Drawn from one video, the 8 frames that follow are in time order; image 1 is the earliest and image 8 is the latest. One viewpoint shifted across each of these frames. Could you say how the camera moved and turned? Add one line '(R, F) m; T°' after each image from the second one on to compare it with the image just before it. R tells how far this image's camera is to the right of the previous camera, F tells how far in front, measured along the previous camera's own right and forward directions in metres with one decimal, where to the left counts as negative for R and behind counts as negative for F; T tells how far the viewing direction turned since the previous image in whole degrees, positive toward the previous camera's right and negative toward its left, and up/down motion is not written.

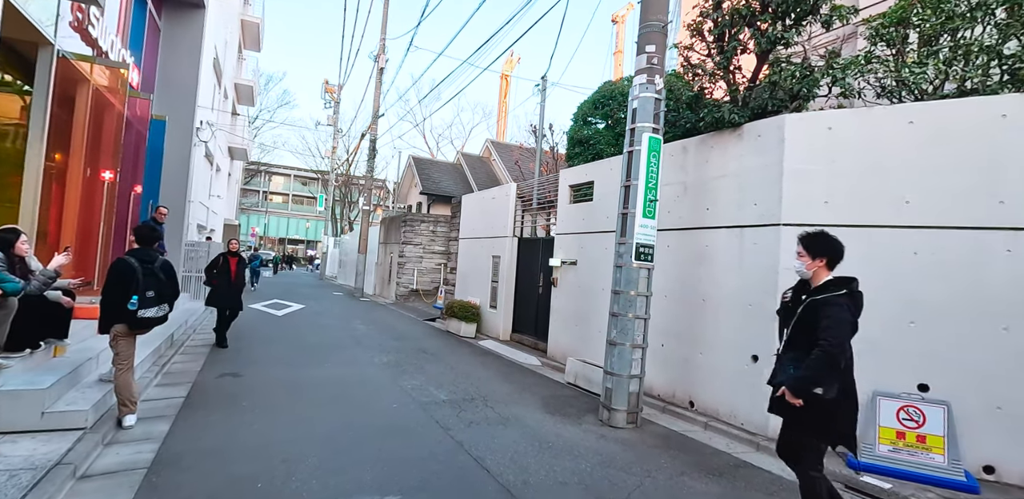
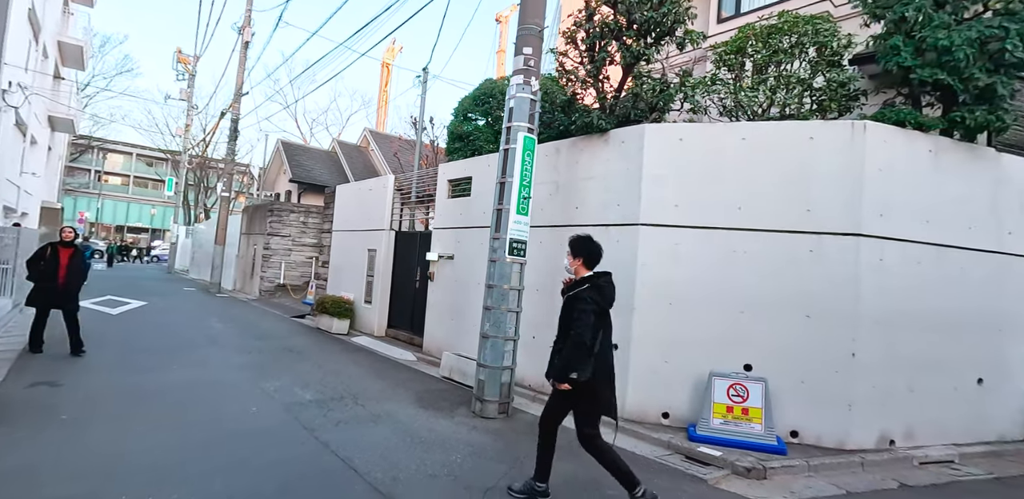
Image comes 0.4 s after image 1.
(0.0, -0.1) m; +13°
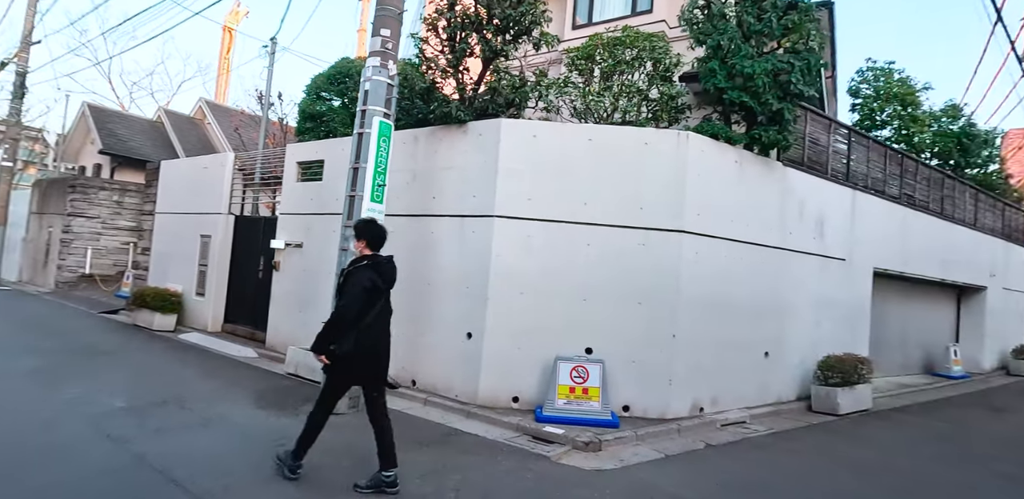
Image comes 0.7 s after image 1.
(0.0, 0.0) m; +15°
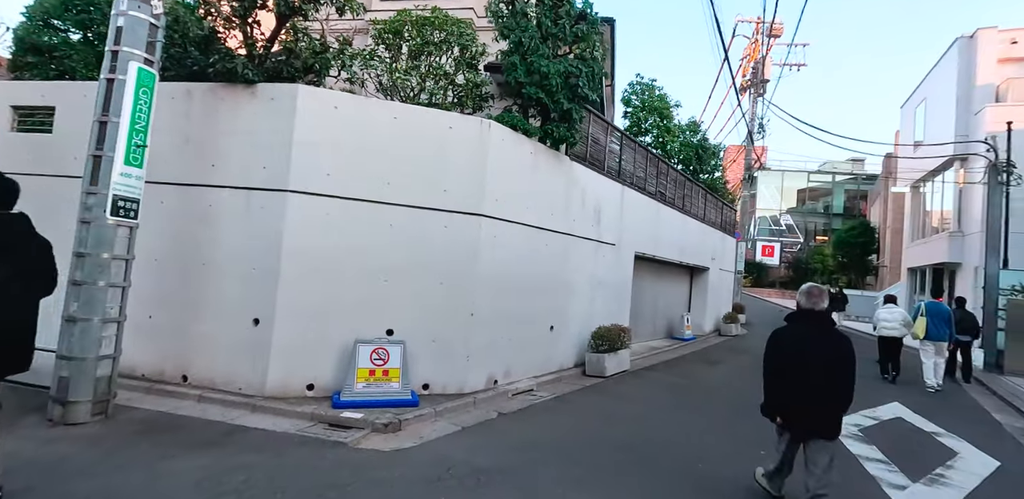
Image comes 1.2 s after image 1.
(-0.1, 0.0) m; +22°
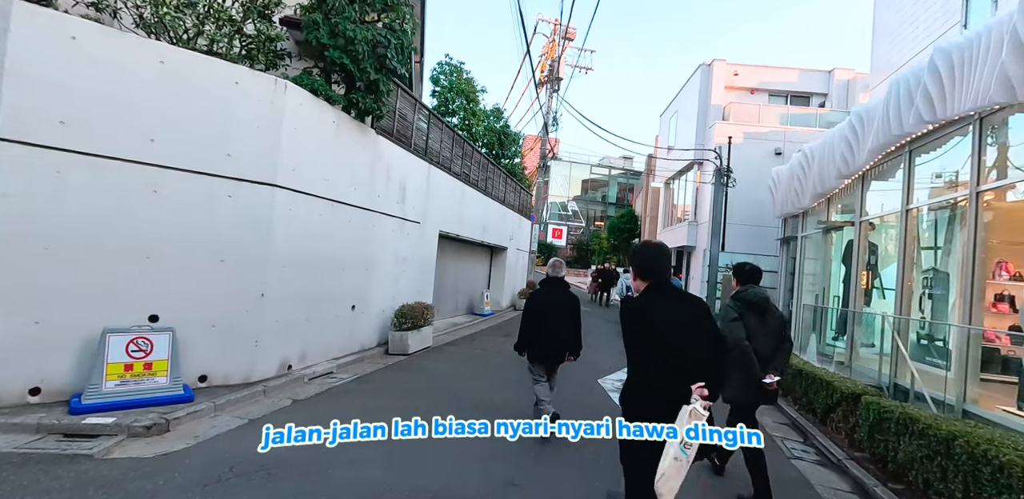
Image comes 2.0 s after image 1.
(-0.1, +0.1) m; +21°
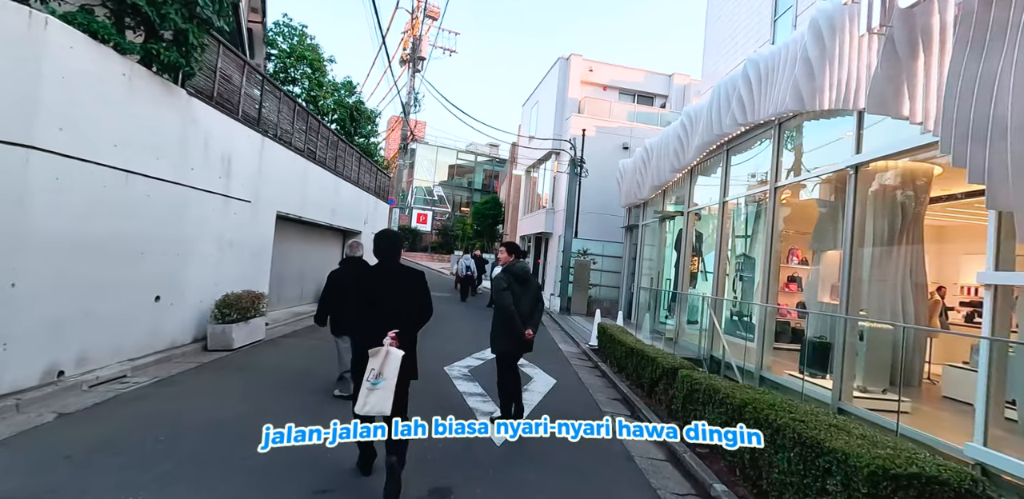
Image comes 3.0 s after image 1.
(+0.2, +0.1) m; +14°
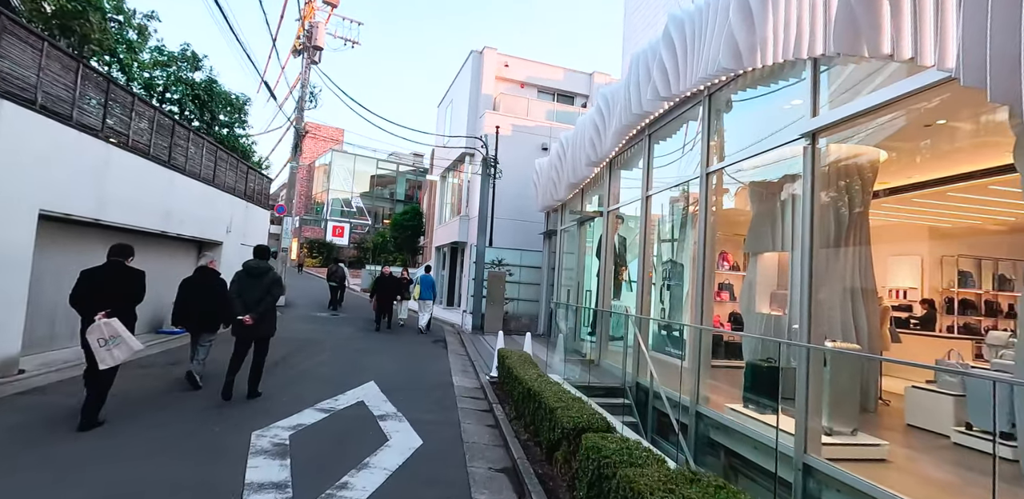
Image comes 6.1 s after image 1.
(+0.8, +1.9) m; +7°
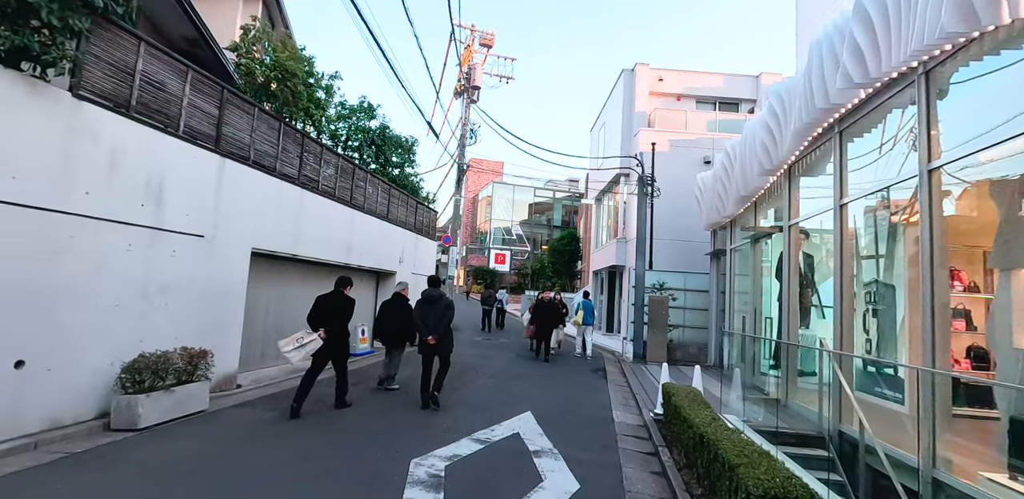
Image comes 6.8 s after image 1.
(0.0, +0.4) m; -17°
